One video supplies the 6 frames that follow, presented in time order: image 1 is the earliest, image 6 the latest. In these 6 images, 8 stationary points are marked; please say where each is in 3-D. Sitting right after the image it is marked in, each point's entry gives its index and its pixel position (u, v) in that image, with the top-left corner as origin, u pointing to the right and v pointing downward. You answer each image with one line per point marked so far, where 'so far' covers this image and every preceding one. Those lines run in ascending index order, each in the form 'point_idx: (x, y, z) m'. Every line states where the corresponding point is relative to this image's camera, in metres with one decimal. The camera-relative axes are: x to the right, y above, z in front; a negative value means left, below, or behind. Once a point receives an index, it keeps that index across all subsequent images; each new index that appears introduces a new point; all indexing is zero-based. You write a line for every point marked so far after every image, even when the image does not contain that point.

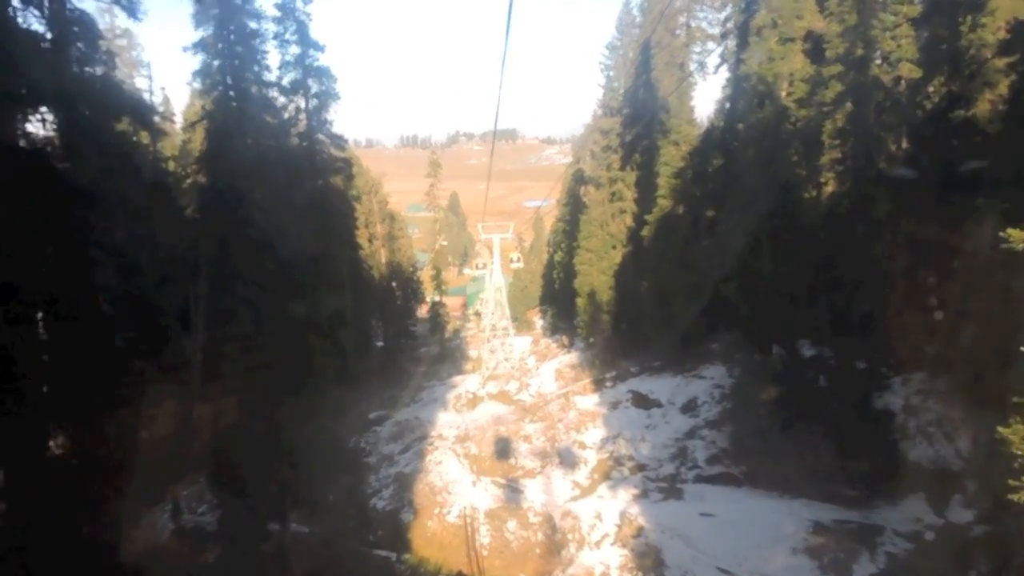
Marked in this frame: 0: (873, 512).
0: (+7.5, -4.6, +16.6) m
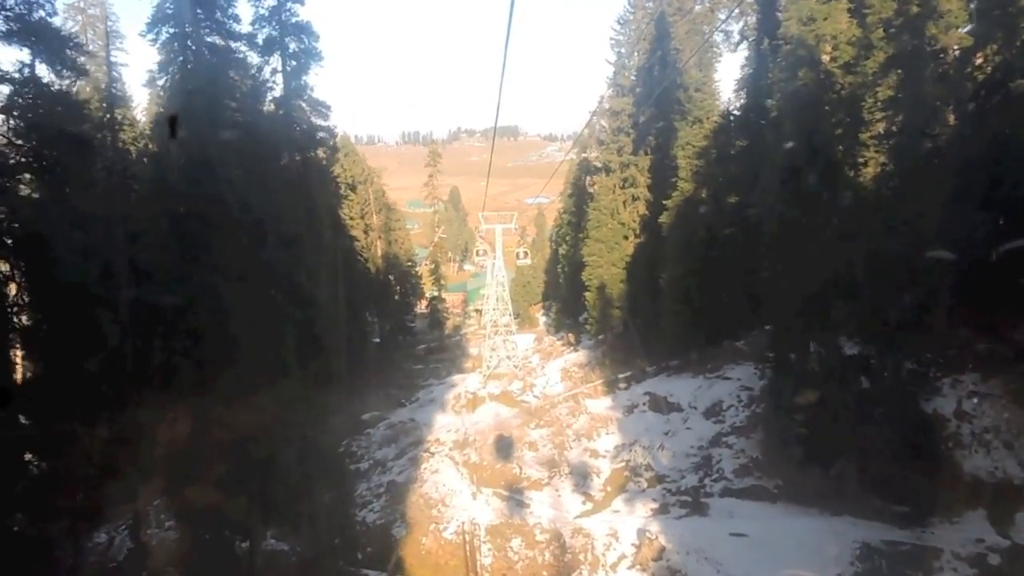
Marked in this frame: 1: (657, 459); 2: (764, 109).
0: (+7.6, -4.4, +14.6) m
1: (+3.5, -4.1, +18.9) m
2: (+6.3, +4.4, +19.6) m
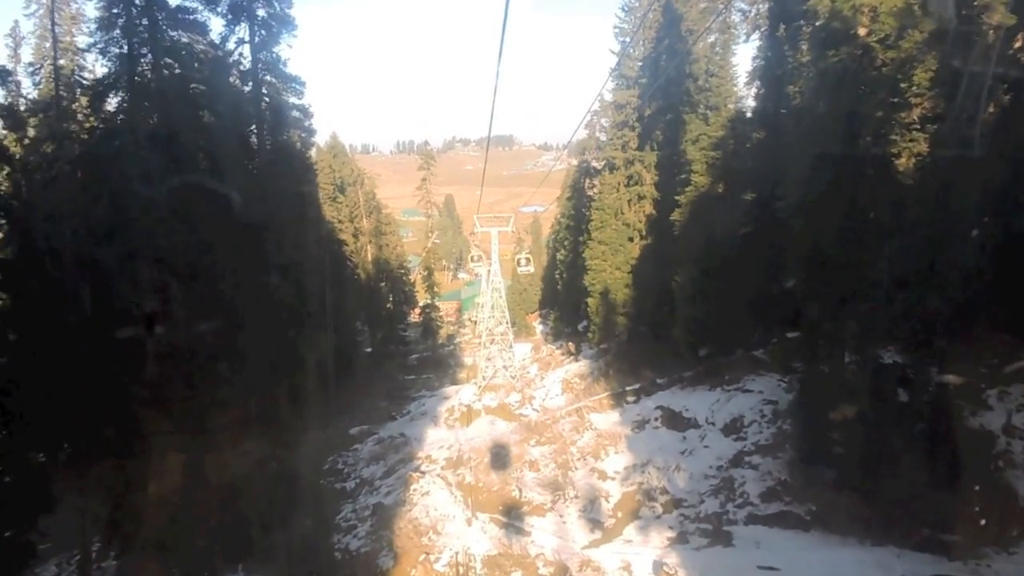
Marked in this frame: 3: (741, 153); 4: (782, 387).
0: (+7.6, -4.4, +12.8) m
1: (+3.5, -4.2, +17.2) m
2: (+6.3, +4.4, +18.0) m
3: (+5.7, +3.3, +19.6) m
4: (+6.4, -2.4, +18.9) m
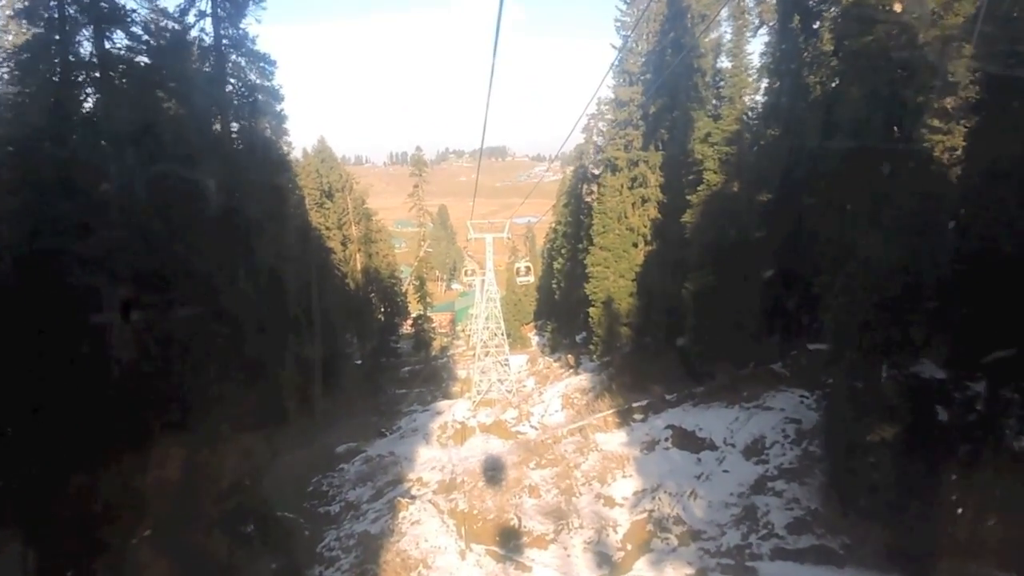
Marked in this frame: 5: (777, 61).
0: (+7.6, -4.5, +11.3) m
1: (+3.5, -4.3, +15.6) m
2: (+6.2, +4.2, +16.6) m
3: (+5.6, +3.1, +18.2) m
4: (+6.4, -2.6, +17.4) m
5: (+6.2, +5.4, +18.8) m
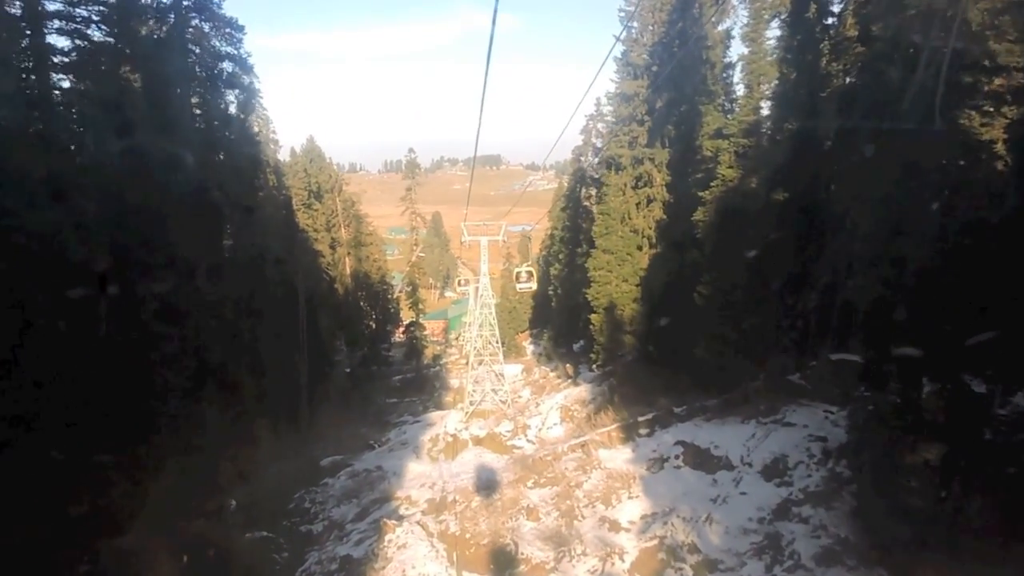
0: (+7.6, -4.6, +10.0) m
1: (+3.4, -4.4, +14.2) m
2: (+6.2, +4.1, +15.3) m
3: (+5.6, +3.0, +16.9) m
4: (+6.3, -2.7, +16.0) m
5: (+6.2, +5.3, +17.6) m
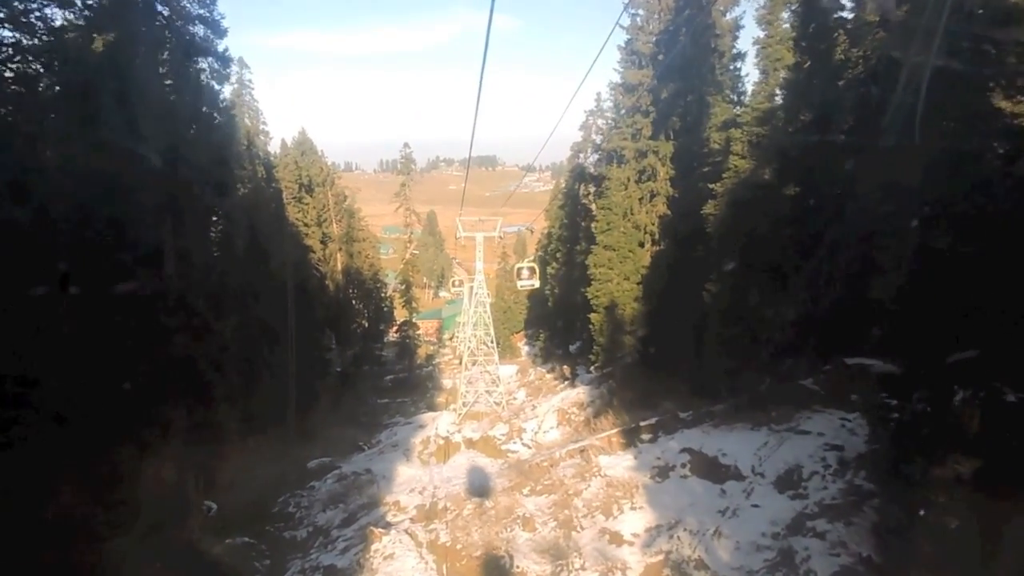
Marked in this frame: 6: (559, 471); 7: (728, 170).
0: (+7.5, -4.6, +9.1) m
1: (+3.3, -4.4, +13.4) m
2: (+6.2, +4.1, +14.5) m
3: (+5.6, +3.0, +16.1) m
4: (+6.2, -2.7, +15.2) m
5: (+6.2, +5.3, +16.7) m
6: (+1.0, -4.2, +18.3) m
7: (+5.0, +2.7, +18.9) m
